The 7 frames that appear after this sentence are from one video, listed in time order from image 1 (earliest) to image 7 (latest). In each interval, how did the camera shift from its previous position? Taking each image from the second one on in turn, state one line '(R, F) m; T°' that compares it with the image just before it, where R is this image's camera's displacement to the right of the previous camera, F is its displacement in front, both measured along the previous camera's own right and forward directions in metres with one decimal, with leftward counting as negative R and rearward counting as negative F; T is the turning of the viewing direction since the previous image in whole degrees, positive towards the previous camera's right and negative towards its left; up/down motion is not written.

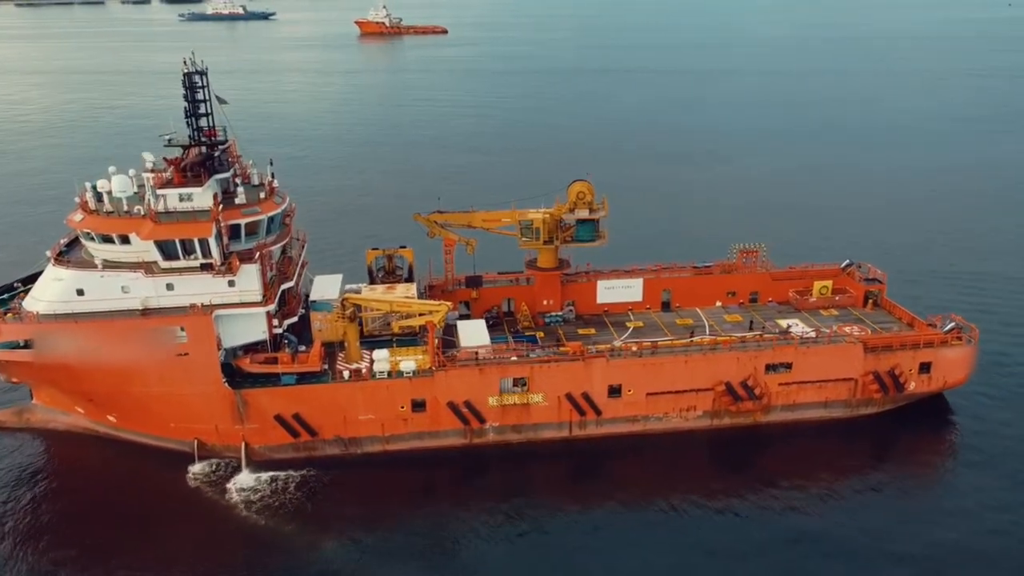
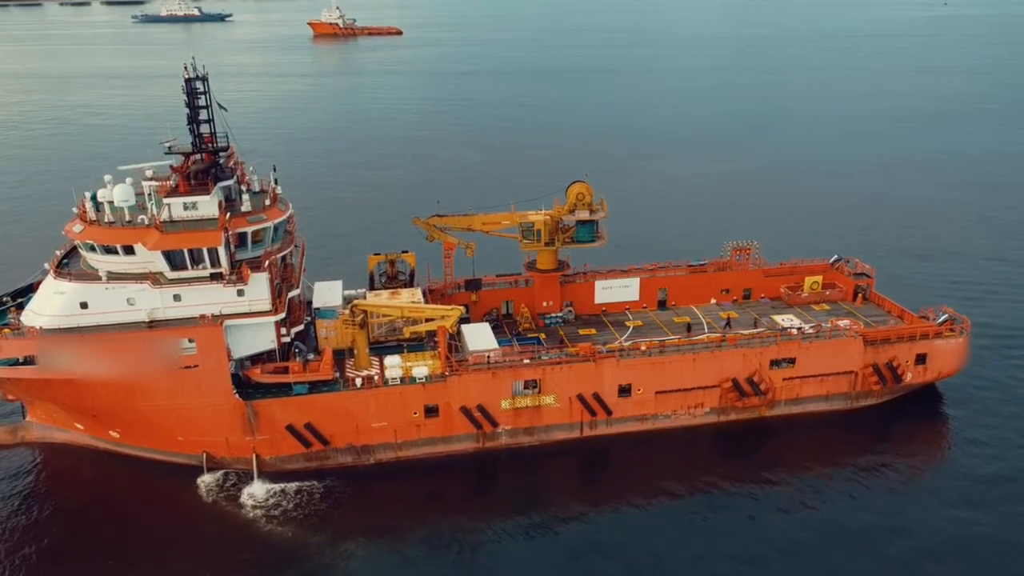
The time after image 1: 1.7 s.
(-1.8, +0.1) m; +3°
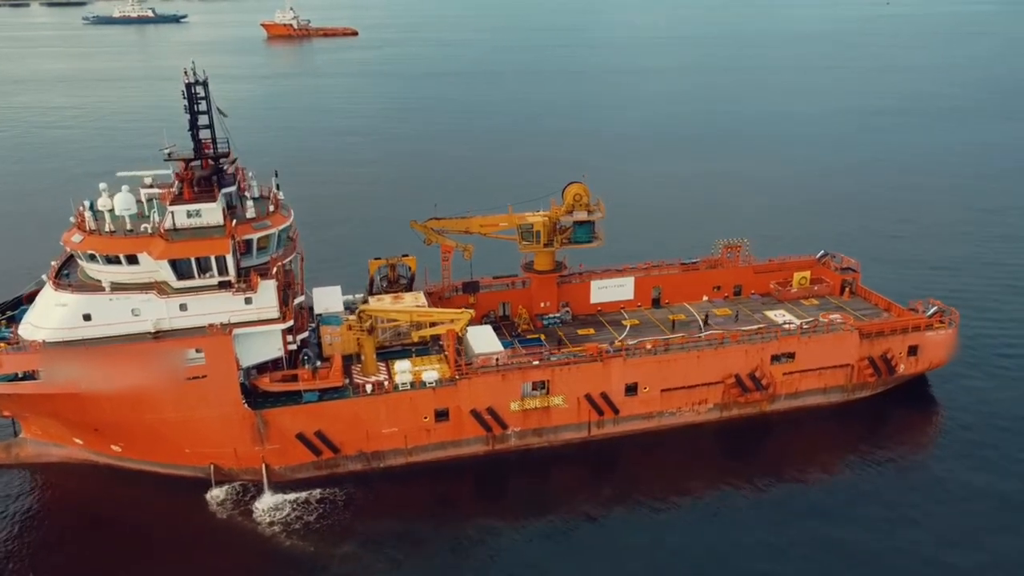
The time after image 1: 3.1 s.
(-1.7, 0.0) m; +3°
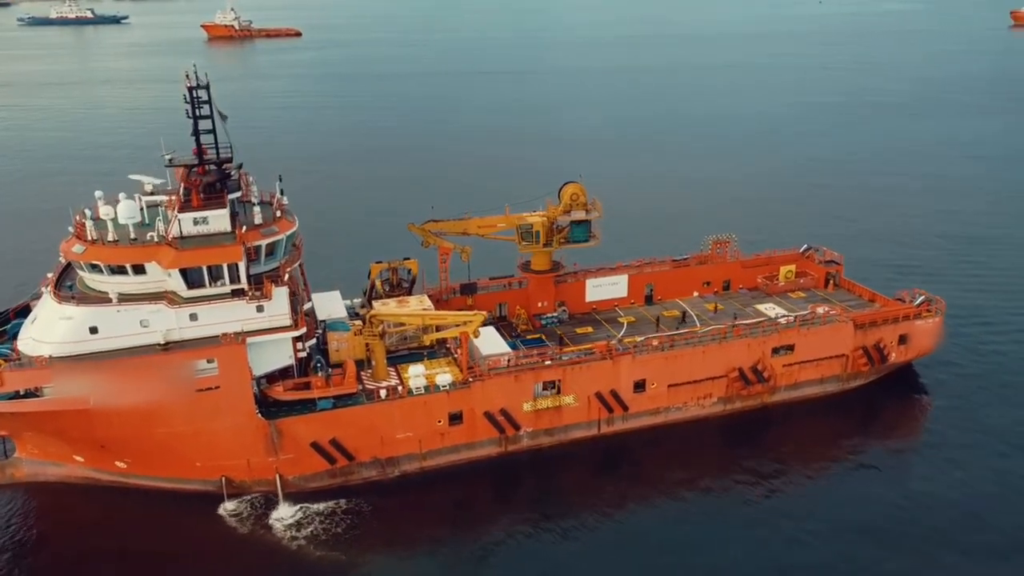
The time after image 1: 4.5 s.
(-2.2, +0.1) m; +3°
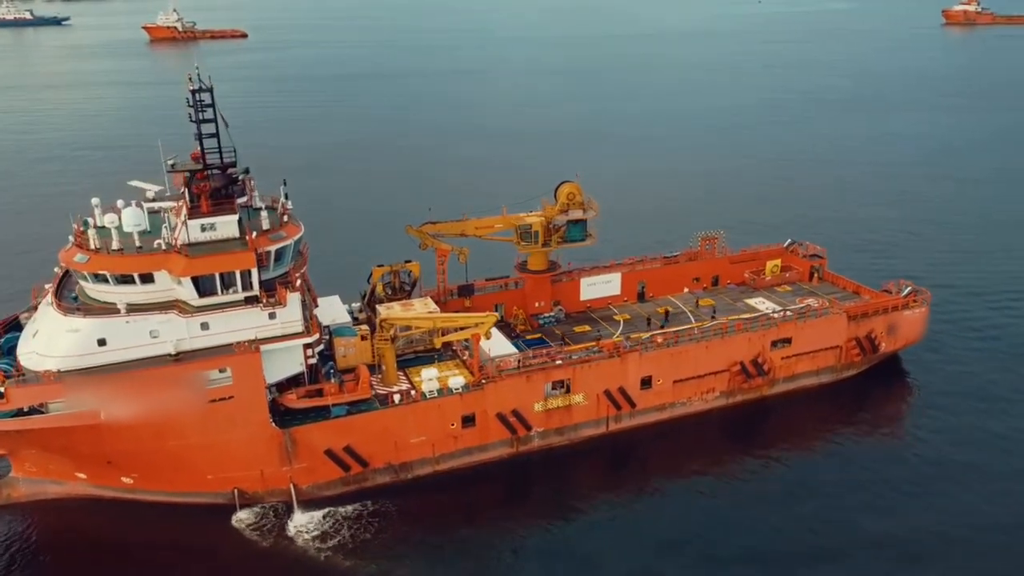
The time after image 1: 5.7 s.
(-2.0, +0.1) m; +3°
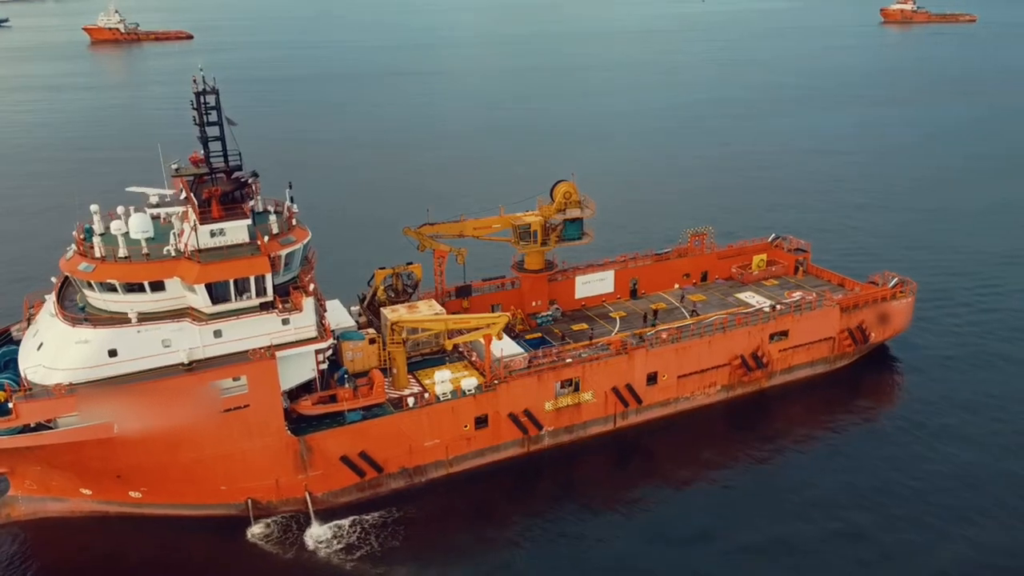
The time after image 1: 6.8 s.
(-1.9, +0.1) m; +3°
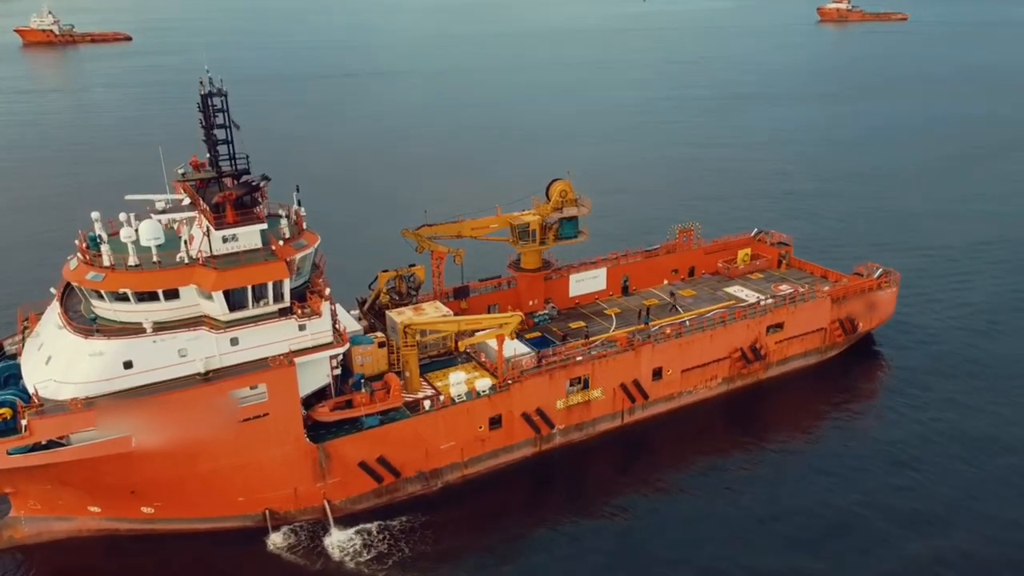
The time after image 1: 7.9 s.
(-2.1, +0.1) m; +3°
